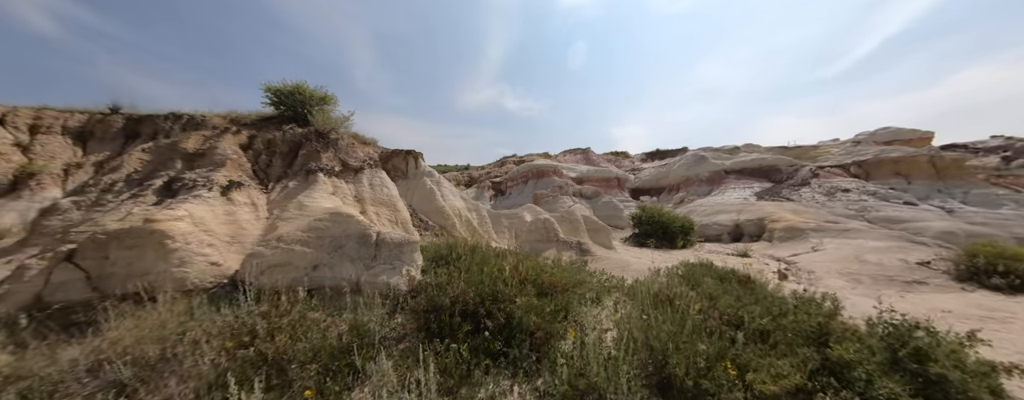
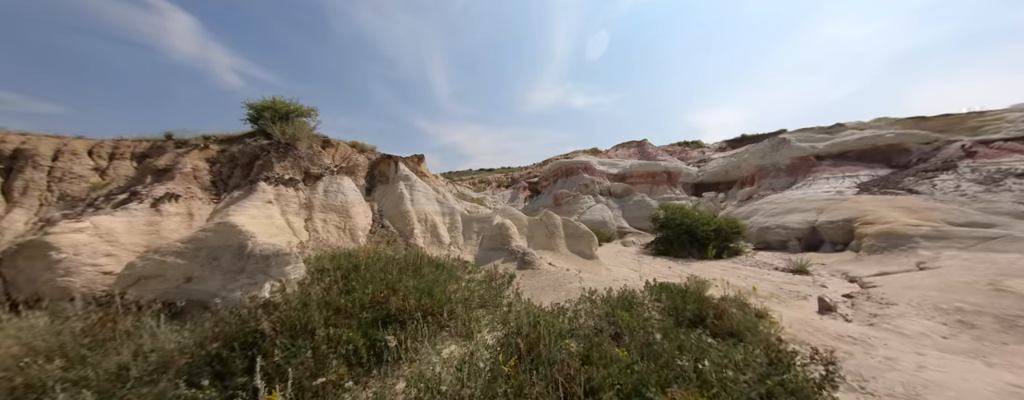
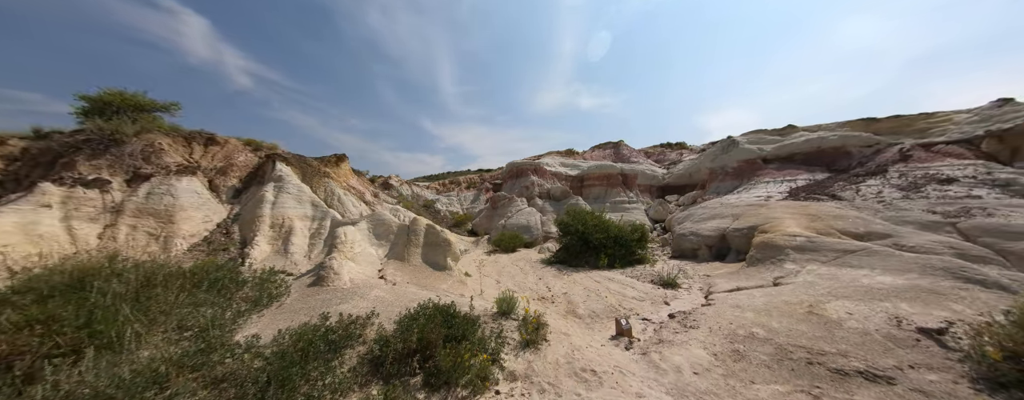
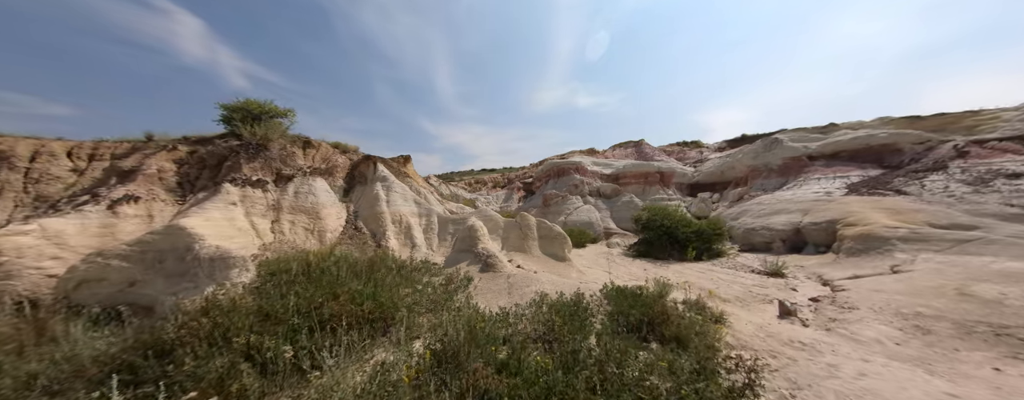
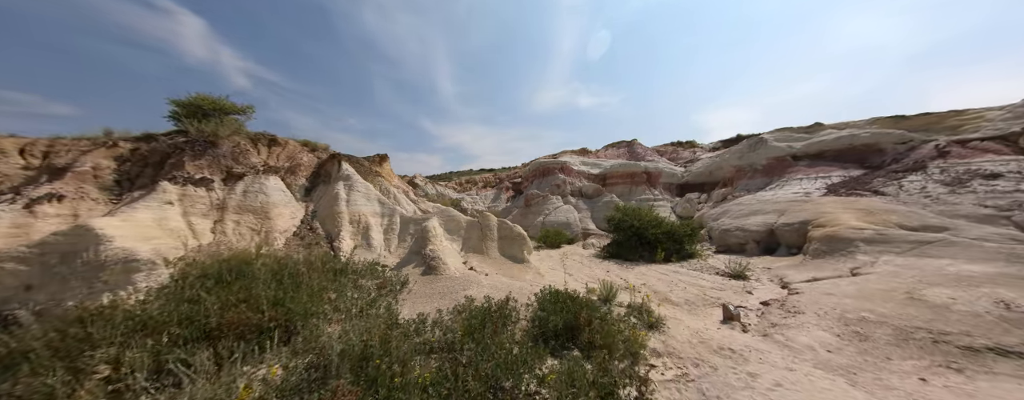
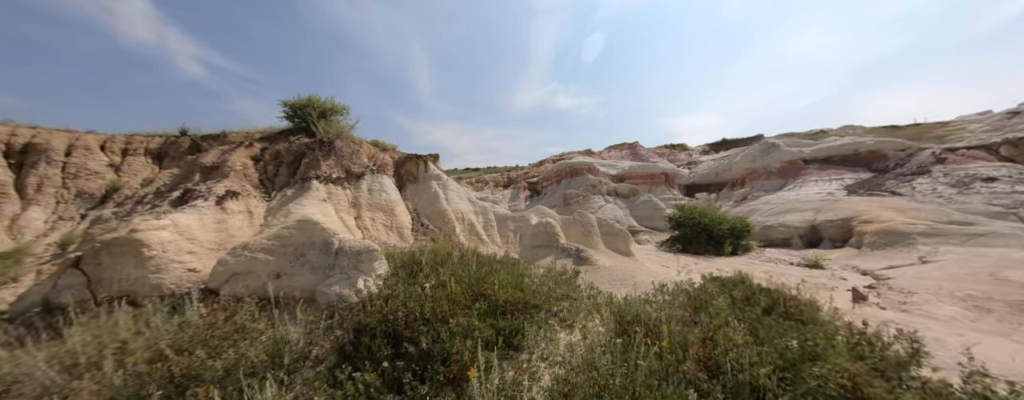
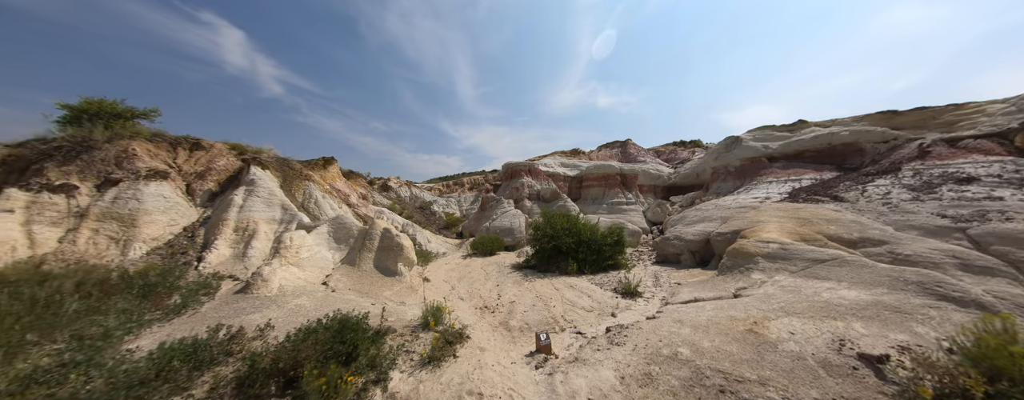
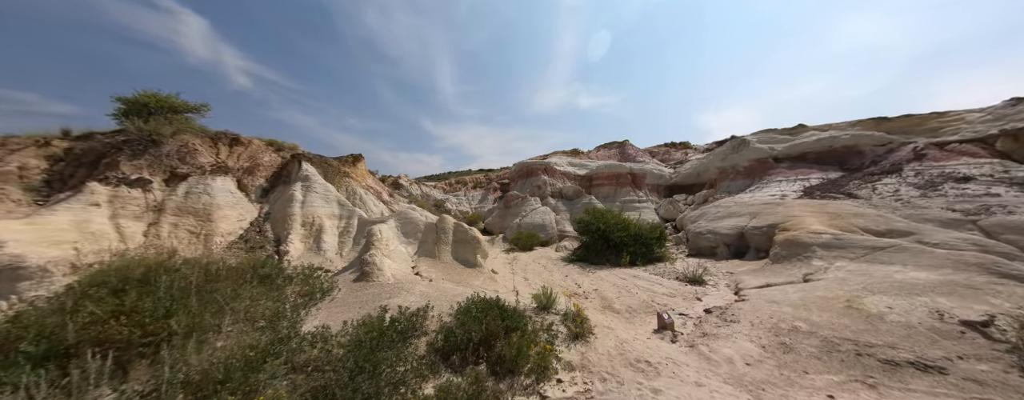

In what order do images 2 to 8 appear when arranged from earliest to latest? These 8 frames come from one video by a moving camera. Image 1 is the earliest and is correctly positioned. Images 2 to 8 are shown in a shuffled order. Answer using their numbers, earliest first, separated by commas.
6, 2, 4, 5, 8, 3, 7
